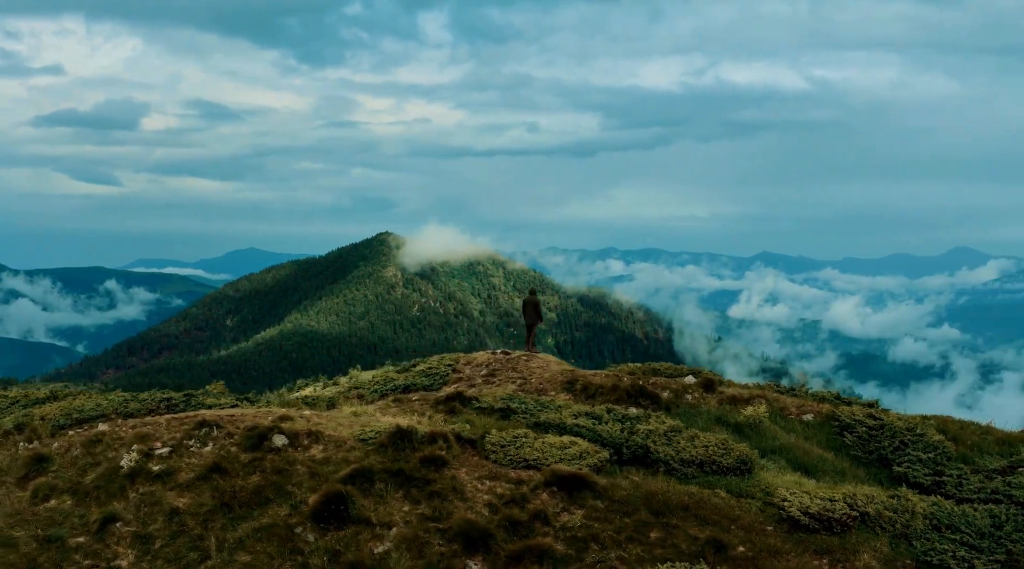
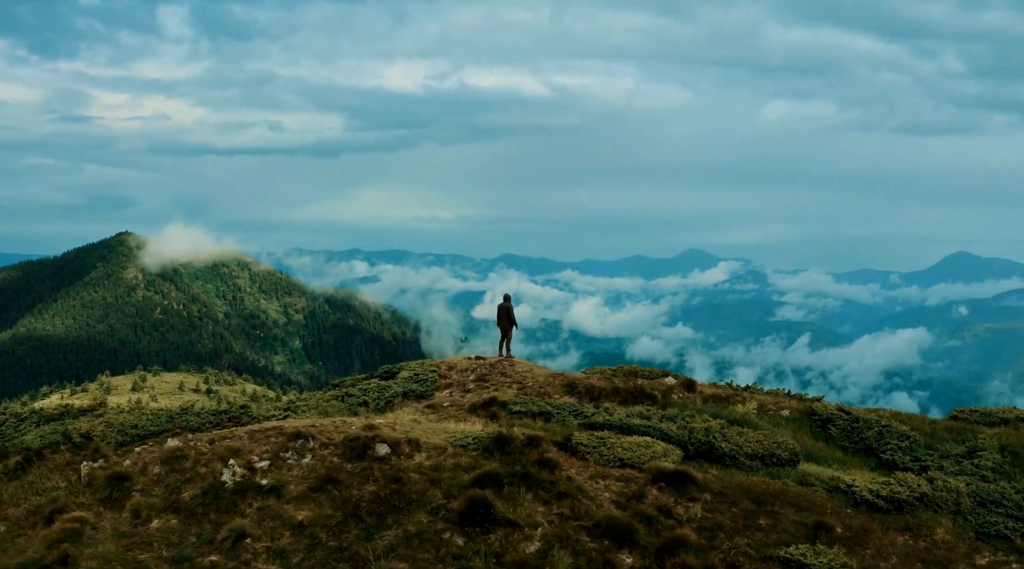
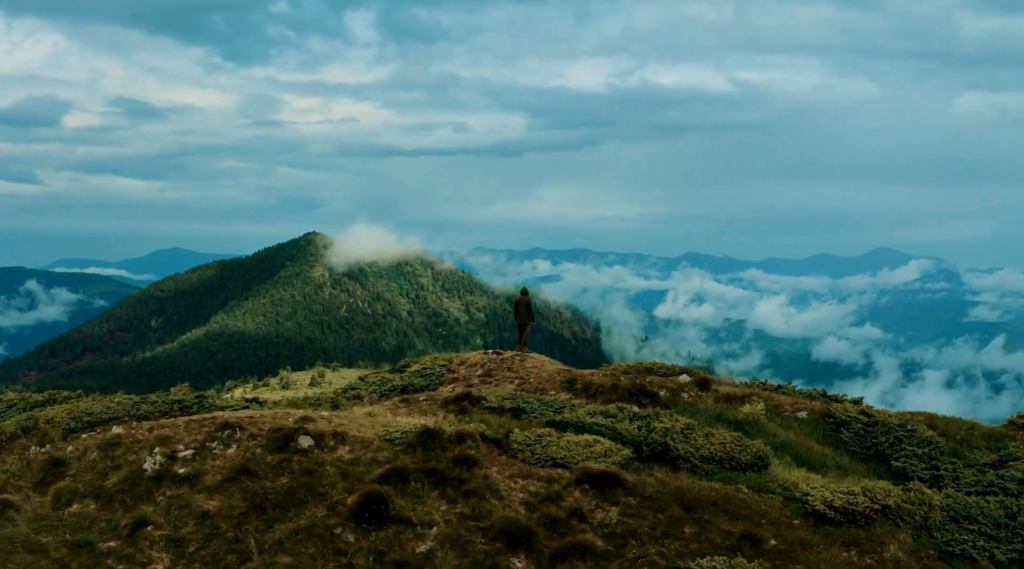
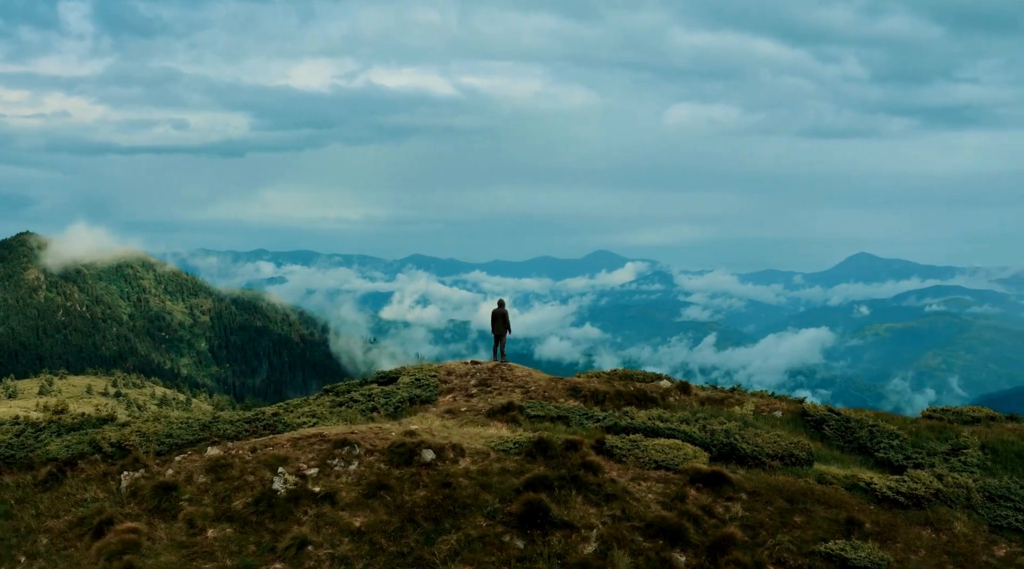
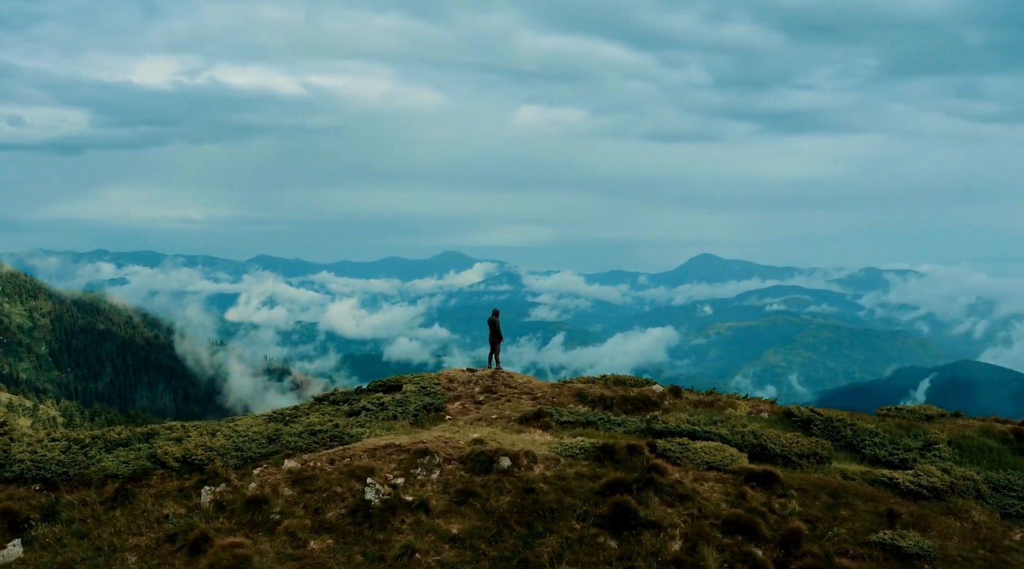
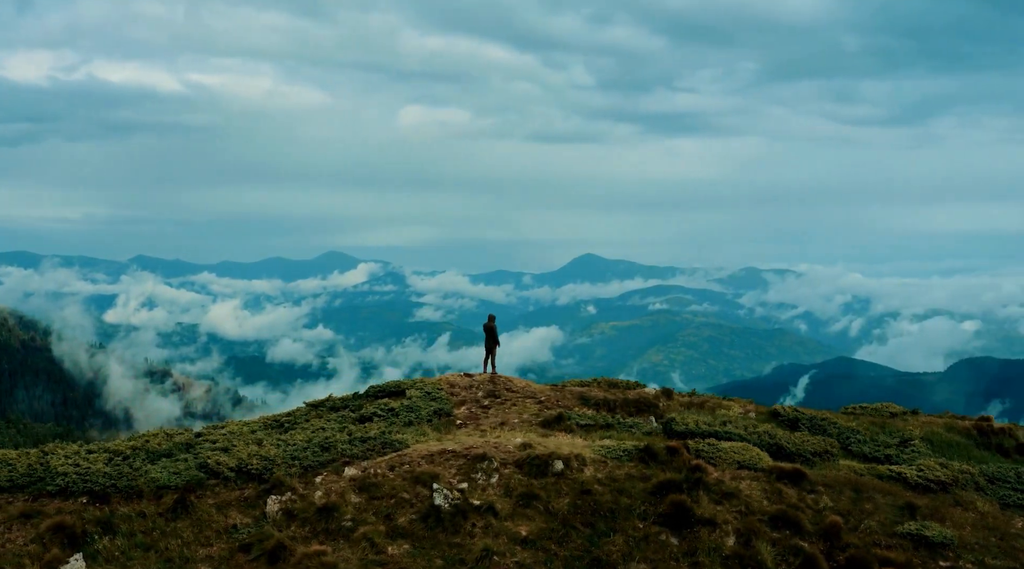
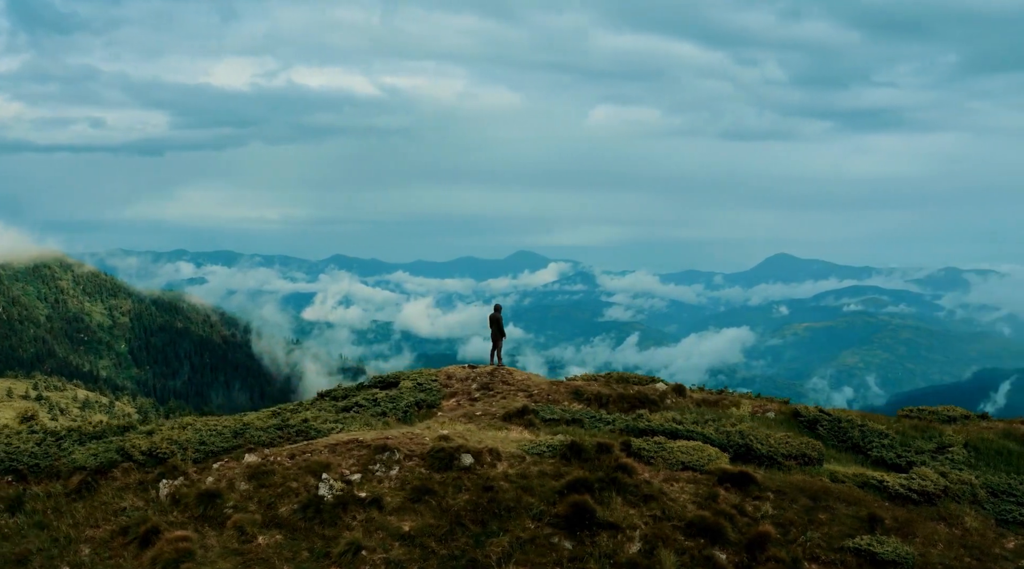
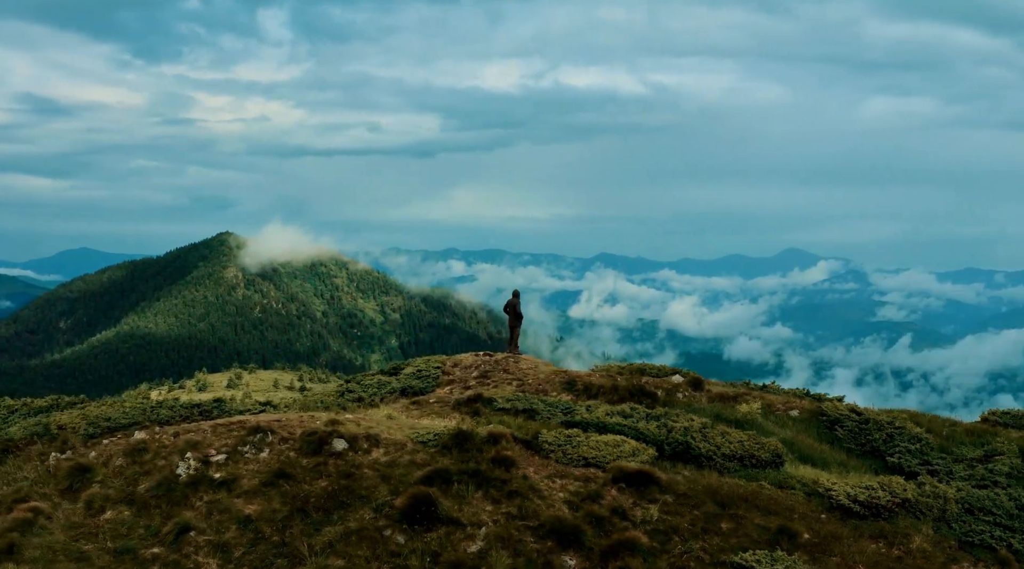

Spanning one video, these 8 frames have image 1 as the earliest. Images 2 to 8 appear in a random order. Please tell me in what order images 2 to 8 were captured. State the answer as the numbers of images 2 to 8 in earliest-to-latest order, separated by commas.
3, 8, 2, 4, 7, 5, 6
